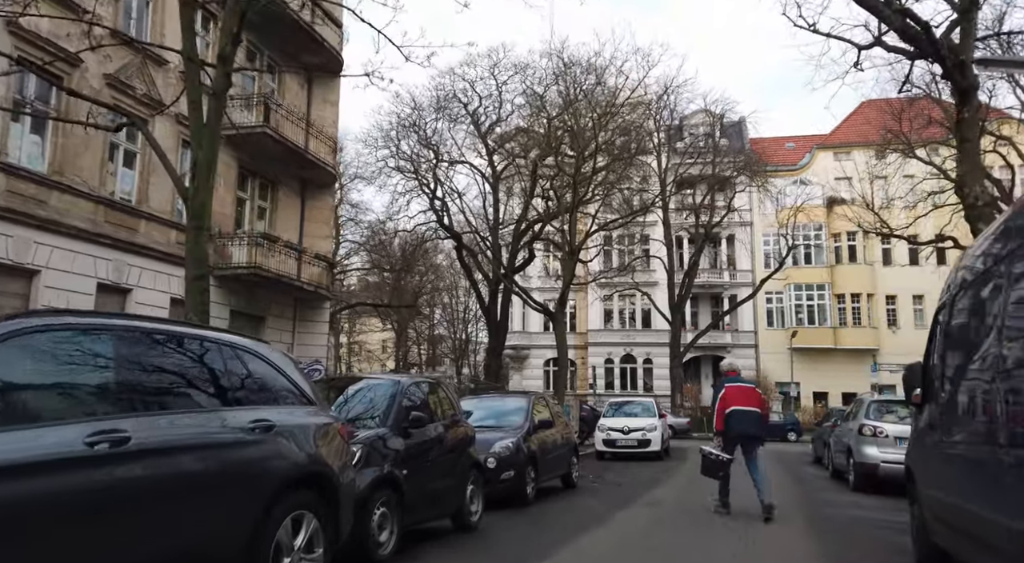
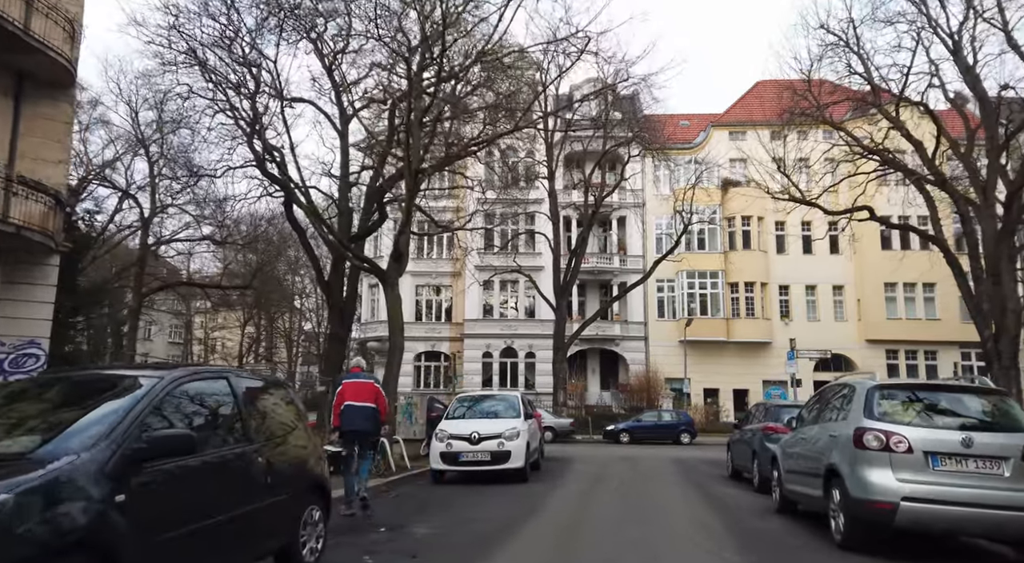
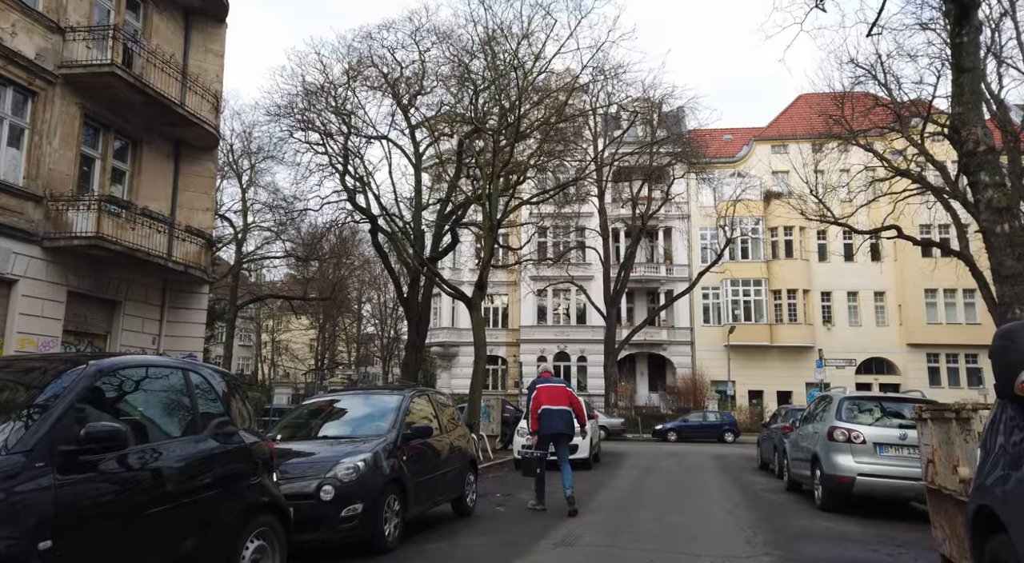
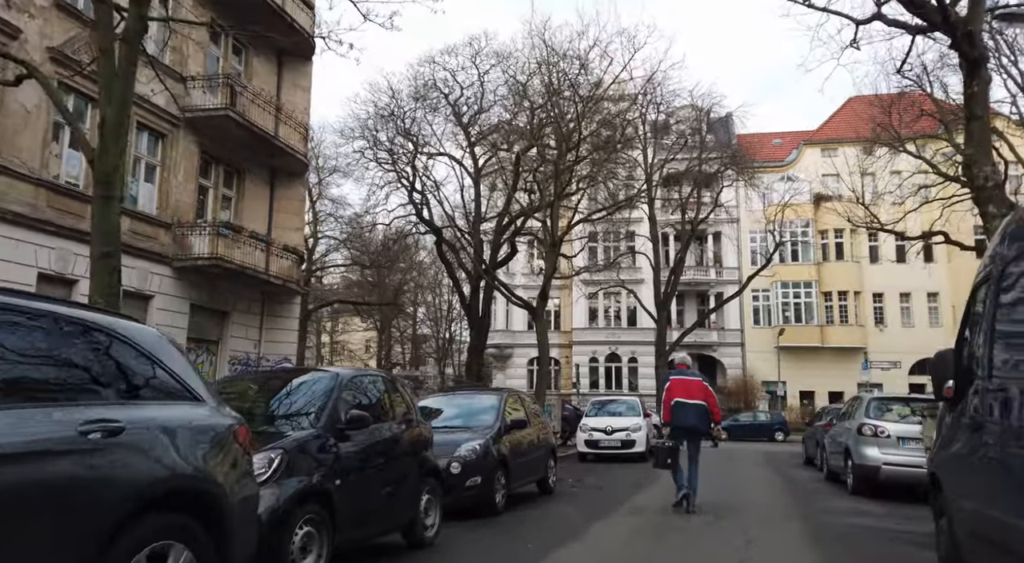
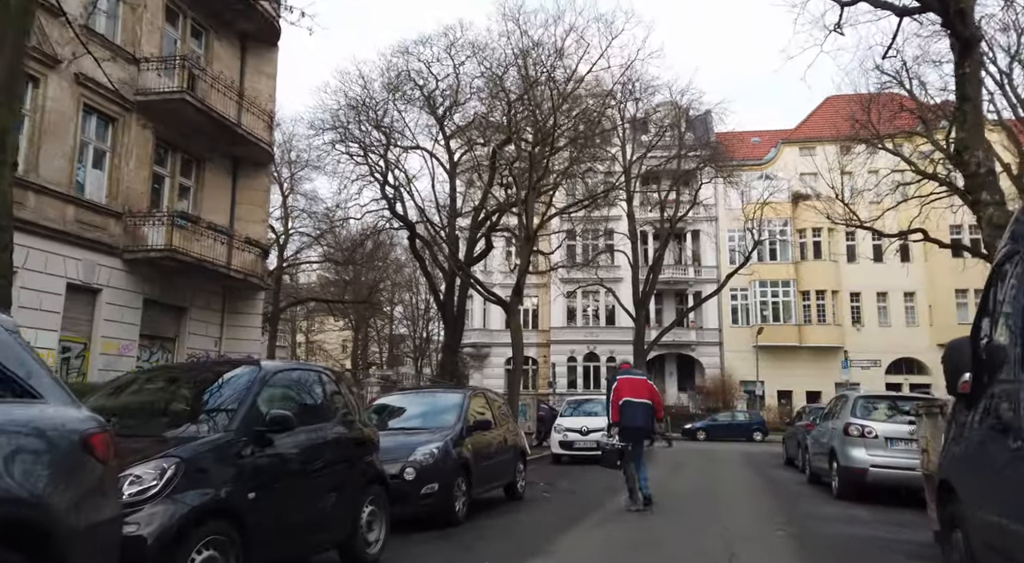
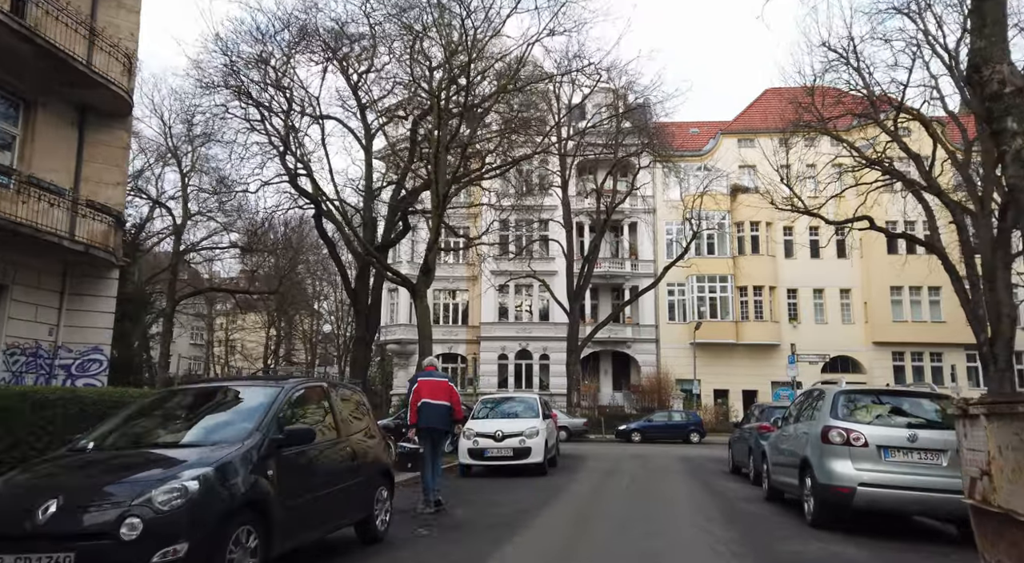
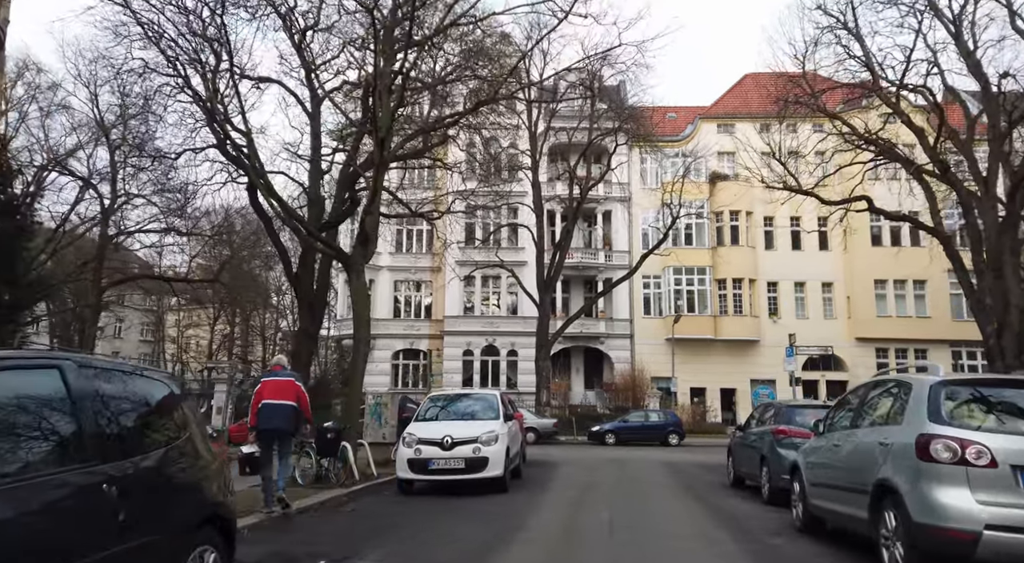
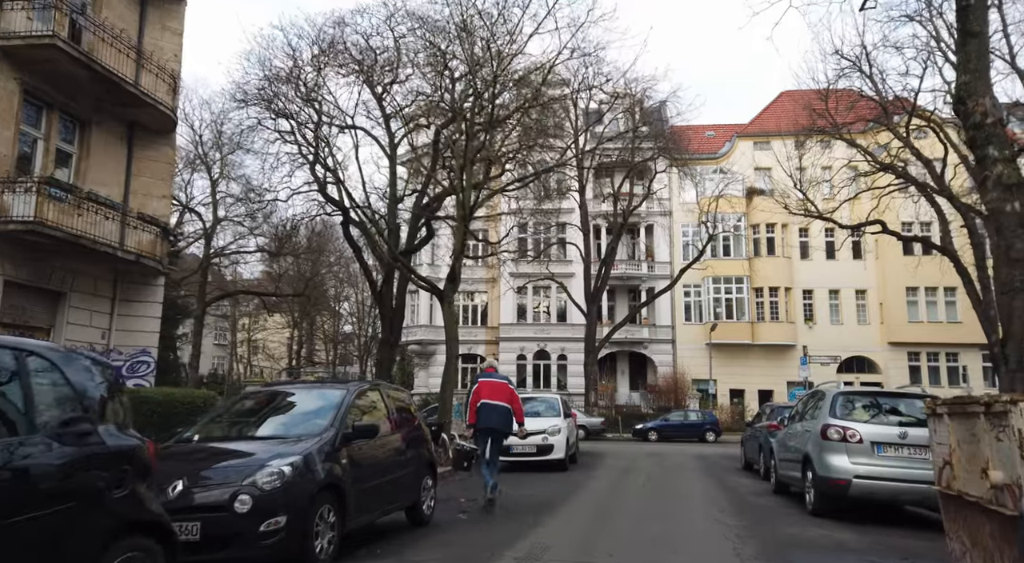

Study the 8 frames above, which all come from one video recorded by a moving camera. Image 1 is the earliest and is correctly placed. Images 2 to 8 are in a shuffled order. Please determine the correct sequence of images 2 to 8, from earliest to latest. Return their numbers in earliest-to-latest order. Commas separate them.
4, 5, 3, 8, 6, 2, 7
